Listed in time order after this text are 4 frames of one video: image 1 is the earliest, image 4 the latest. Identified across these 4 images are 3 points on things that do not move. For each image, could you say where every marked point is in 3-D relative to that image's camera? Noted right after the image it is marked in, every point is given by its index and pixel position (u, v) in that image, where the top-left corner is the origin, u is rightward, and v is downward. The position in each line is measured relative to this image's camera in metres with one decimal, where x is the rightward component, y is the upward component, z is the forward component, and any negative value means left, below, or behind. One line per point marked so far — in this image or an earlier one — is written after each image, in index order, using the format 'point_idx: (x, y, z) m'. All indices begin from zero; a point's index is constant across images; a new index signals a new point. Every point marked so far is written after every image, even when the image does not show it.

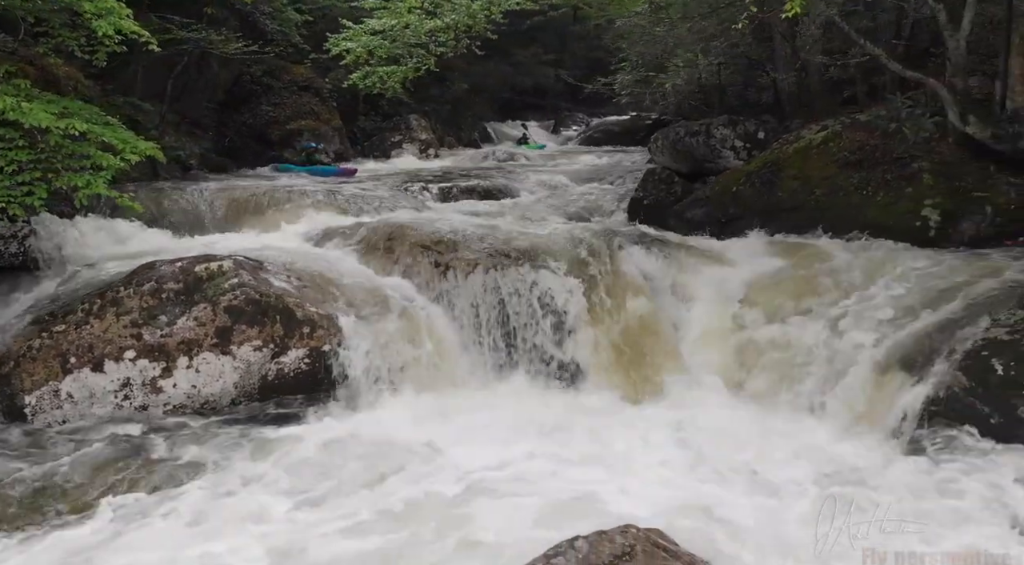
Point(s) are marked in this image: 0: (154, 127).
0: (-5.8, +2.5, +12.7) m
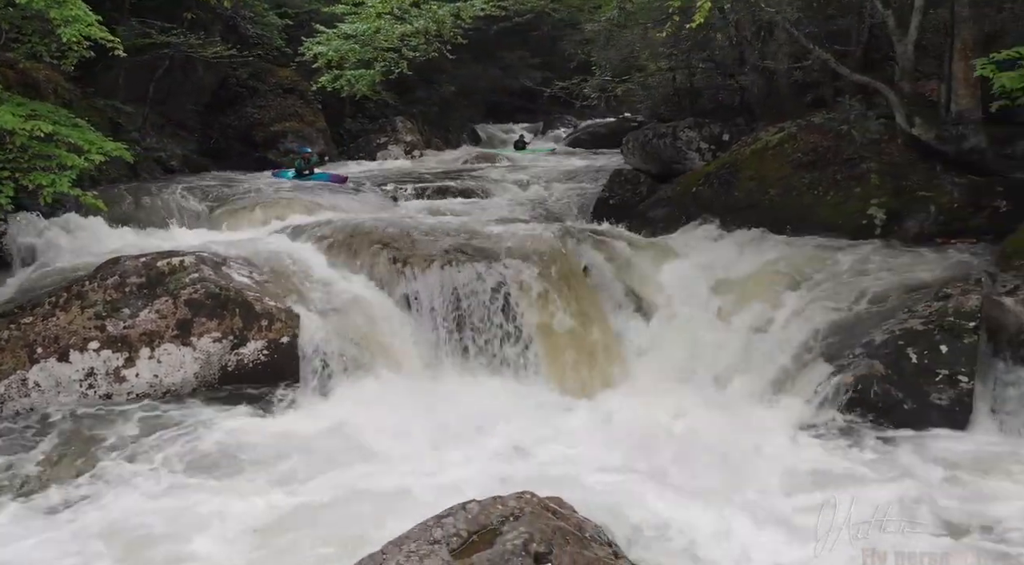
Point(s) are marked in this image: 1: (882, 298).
0: (-6.2, +2.5, +13.0) m
1: (+3.2, -0.1, +7.0) m
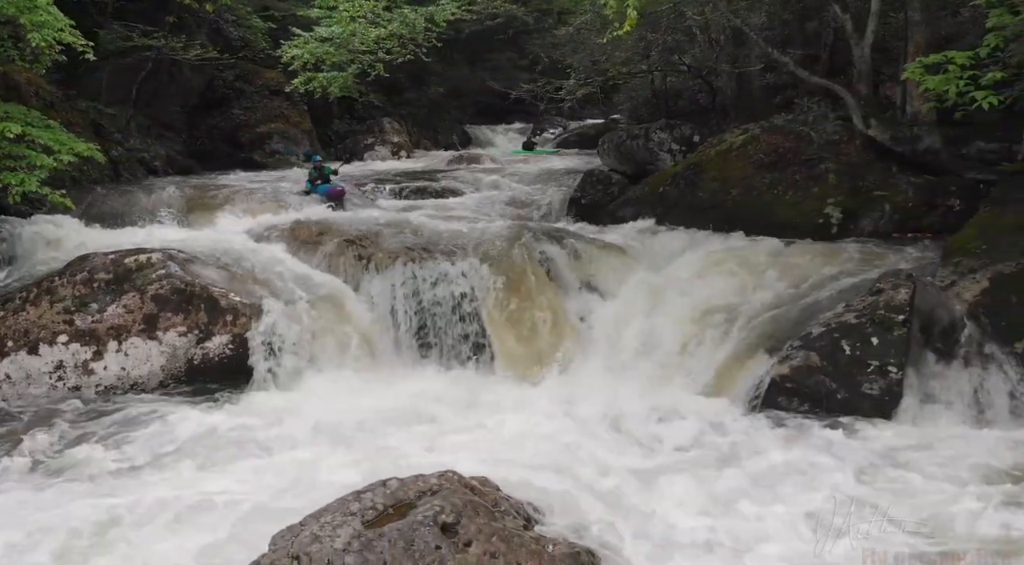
0: (-6.6, +2.6, +13.2) m
1: (+2.8, -0.1, +7.3) m
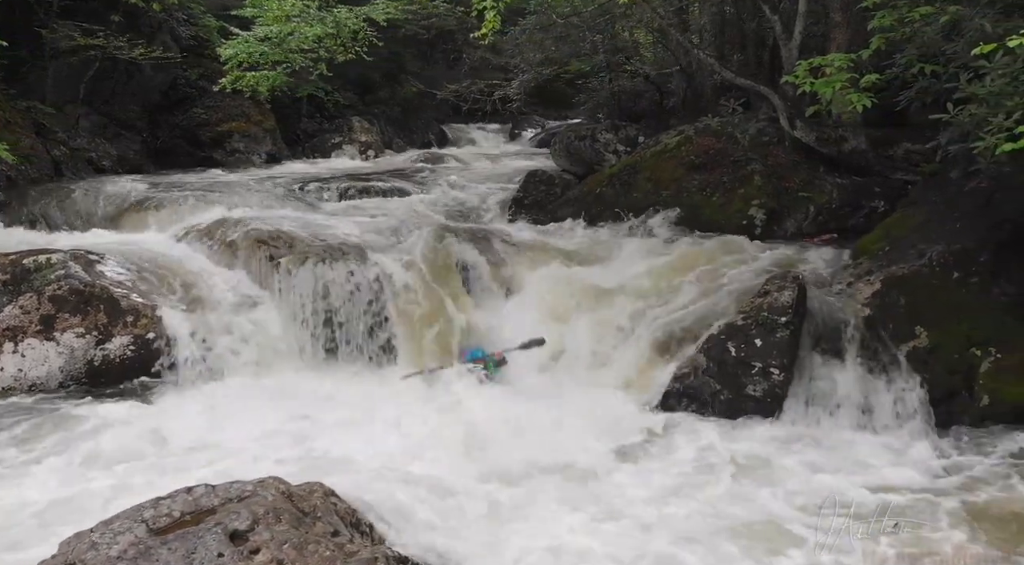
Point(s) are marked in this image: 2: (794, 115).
0: (-7.5, +2.6, +13.2) m
1: (+1.9, -0.1, +7.3) m
2: (+3.4, +2.0, +9.4) m
